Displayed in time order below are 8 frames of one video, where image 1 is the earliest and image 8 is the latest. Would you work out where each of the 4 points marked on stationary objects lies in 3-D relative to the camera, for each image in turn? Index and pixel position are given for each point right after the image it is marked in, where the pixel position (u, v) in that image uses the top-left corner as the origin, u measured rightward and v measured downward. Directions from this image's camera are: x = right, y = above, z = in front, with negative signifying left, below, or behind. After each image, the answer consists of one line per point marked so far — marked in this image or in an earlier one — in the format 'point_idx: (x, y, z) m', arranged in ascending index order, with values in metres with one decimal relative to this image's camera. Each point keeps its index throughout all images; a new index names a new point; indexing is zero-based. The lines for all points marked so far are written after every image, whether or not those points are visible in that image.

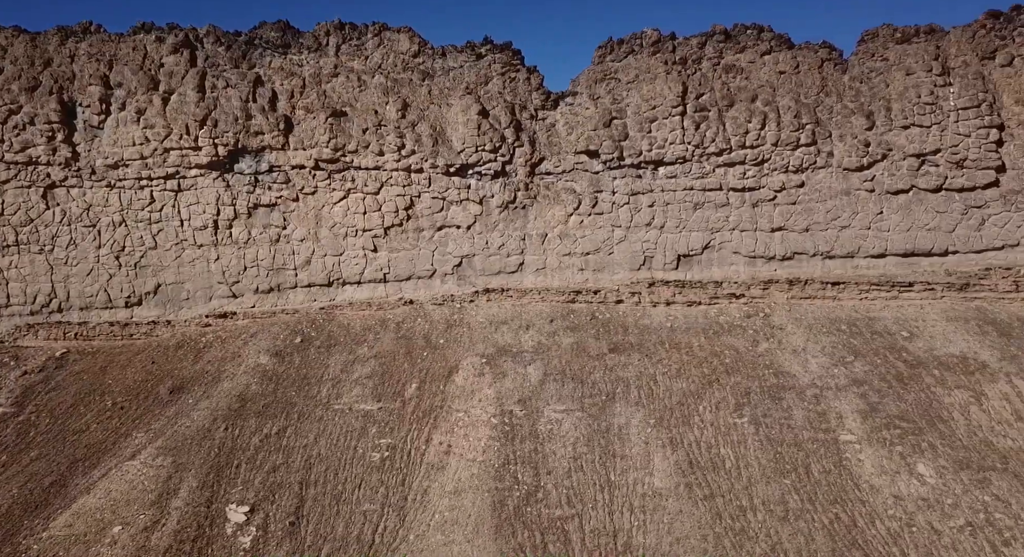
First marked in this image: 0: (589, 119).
0: (+0.8, +1.7, +6.5) m
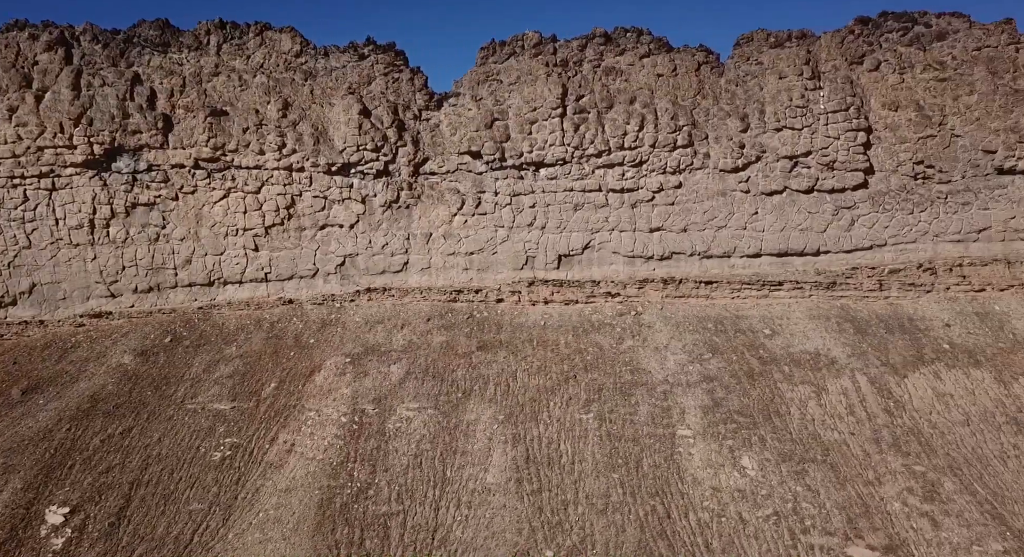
0: (-0.4, +1.7, +6.6) m
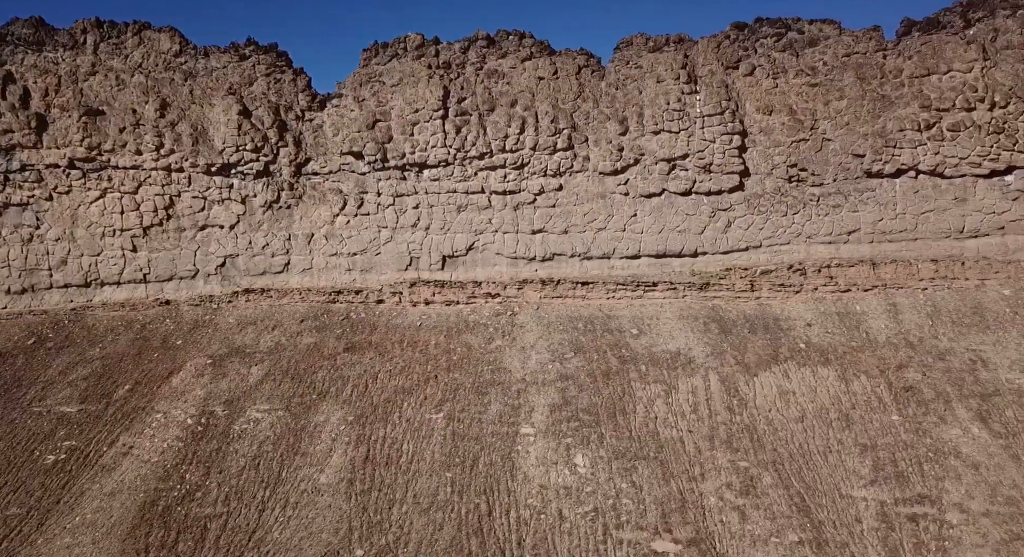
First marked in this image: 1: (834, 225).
0: (-1.7, +1.7, +6.6) m
1: (+3.4, +0.6, +6.5) m
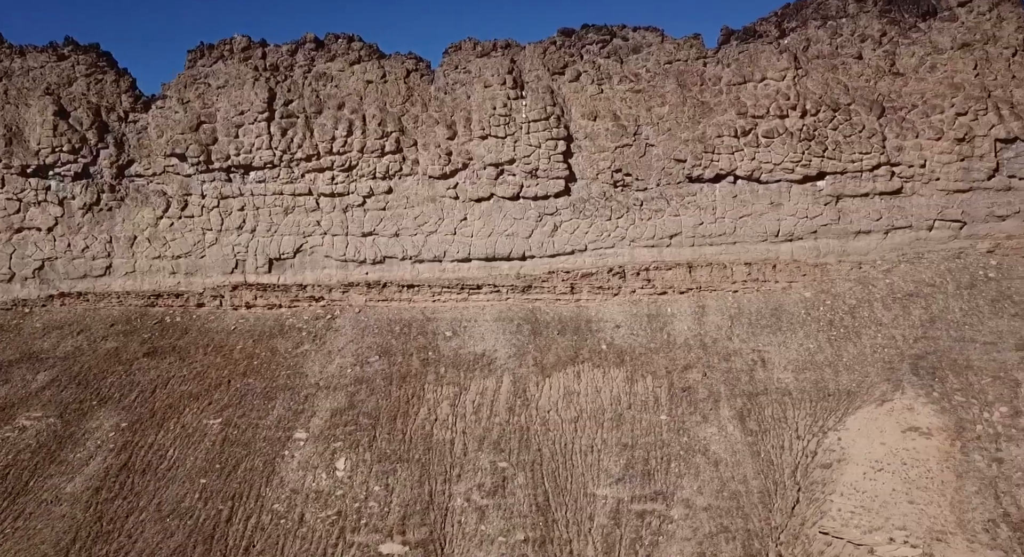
0: (-3.5, +1.6, +6.5) m
1: (+1.5, +0.5, +6.7) m
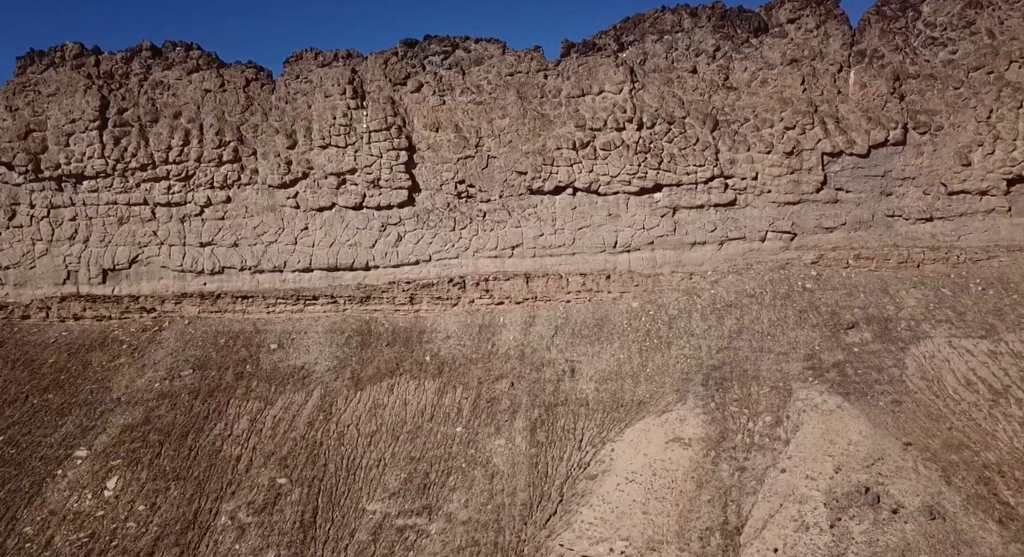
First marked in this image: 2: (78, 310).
0: (-5.2, +1.5, +6.3) m
1: (-0.2, +0.4, +6.8) m
2: (-4.4, -0.3, +6.3) m
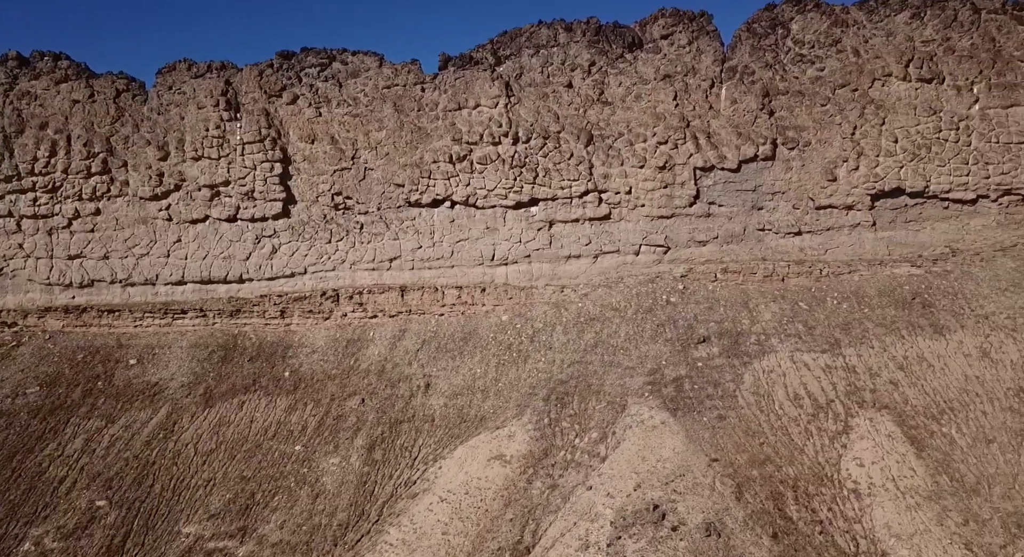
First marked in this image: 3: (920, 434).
0: (-6.5, +1.4, +6.1) m
1: (-1.5, +0.3, +6.7) m
2: (-5.7, -0.5, +6.2) m
3: (+2.9, -1.1, +4.4) m
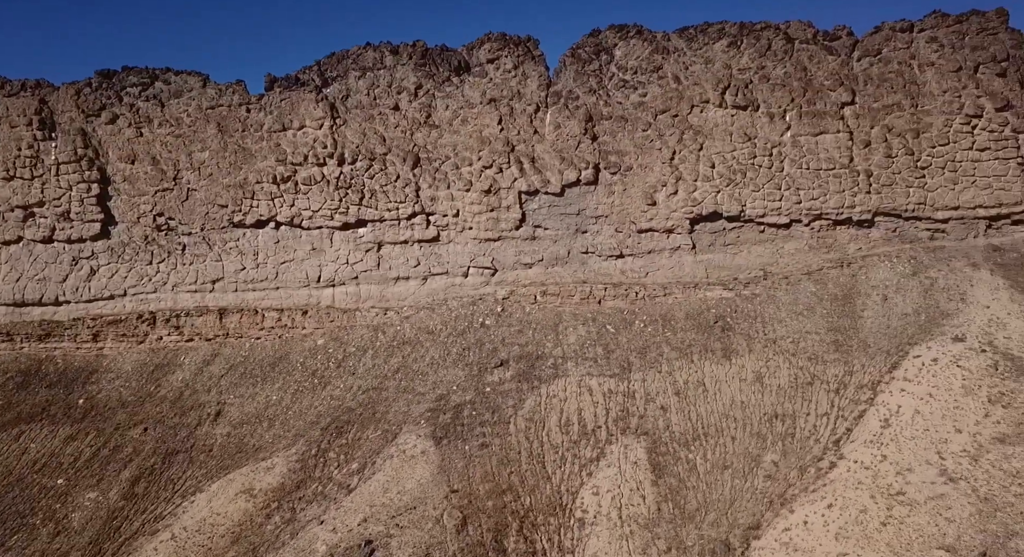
0: (-8.3, +1.1, +5.8) m
1: (-3.4, 0.0, +6.6) m
2: (-7.5, -0.7, +5.9) m
3: (+1.1, -1.3, +4.5) m
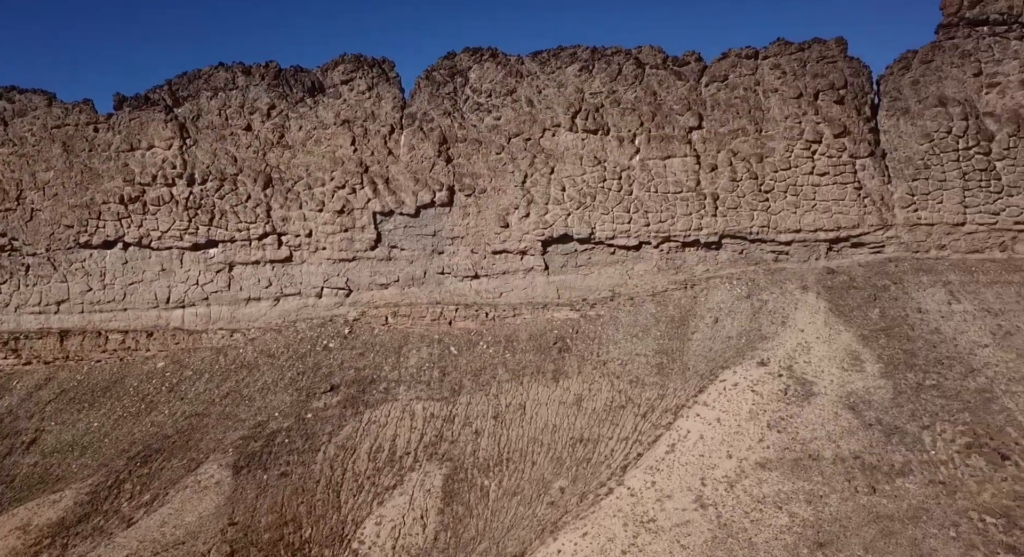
0: (-9.9, +0.9, +5.5) m
1: (-4.9, -0.2, +6.5) m
2: (-9.1, -0.9, +5.5) m
3: (-0.4, -1.5, +4.5) m
